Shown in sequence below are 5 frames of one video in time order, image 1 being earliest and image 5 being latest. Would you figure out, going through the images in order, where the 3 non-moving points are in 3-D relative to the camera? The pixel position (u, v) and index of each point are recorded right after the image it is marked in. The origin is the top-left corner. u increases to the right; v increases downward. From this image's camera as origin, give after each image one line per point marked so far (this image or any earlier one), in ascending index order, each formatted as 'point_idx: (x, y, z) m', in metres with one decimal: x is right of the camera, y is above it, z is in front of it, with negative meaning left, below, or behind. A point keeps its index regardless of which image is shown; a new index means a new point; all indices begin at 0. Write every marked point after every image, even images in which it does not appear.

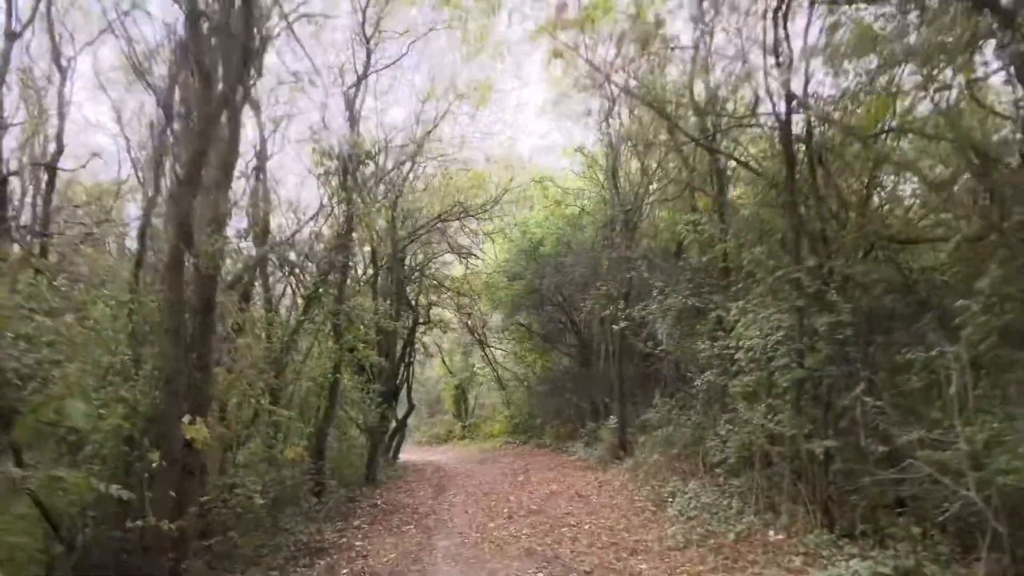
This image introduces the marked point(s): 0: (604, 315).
0: (+2.4, -0.7, +18.2) m
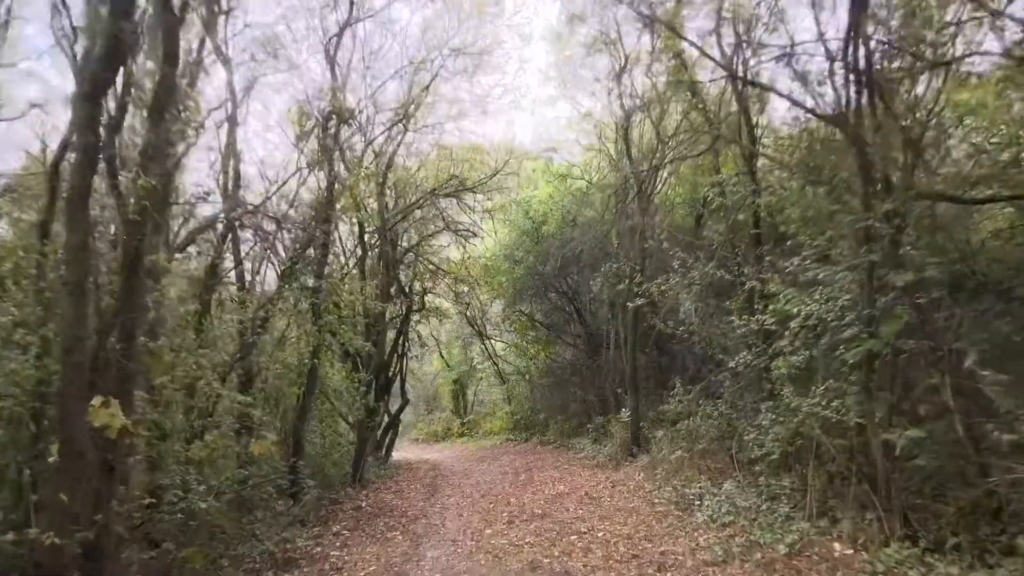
0: (+2.4, -0.3, +16.5) m
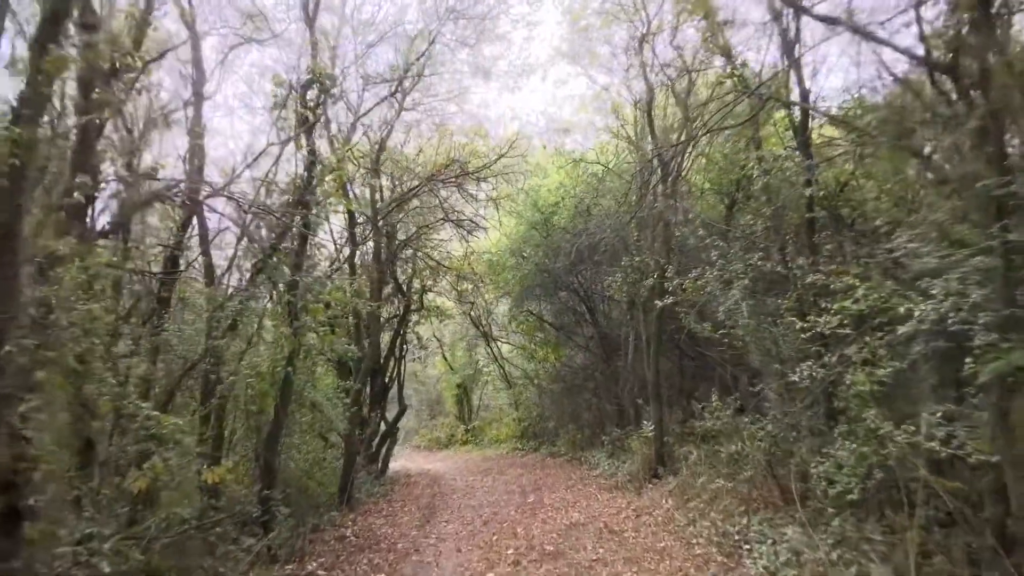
0: (+2.5, -0.2, +14.7) m
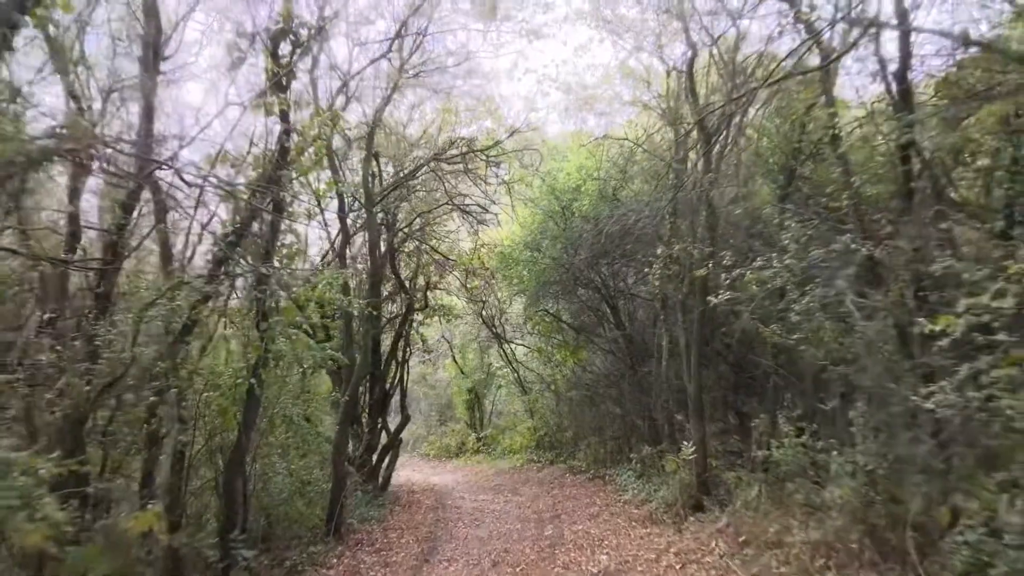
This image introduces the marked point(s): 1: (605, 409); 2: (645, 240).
0: (+2.8, -0.1, +12.7) m
1: (+2.4, -3.1, +18.9) m
2: (+2.7, +1.0, +14.8) m
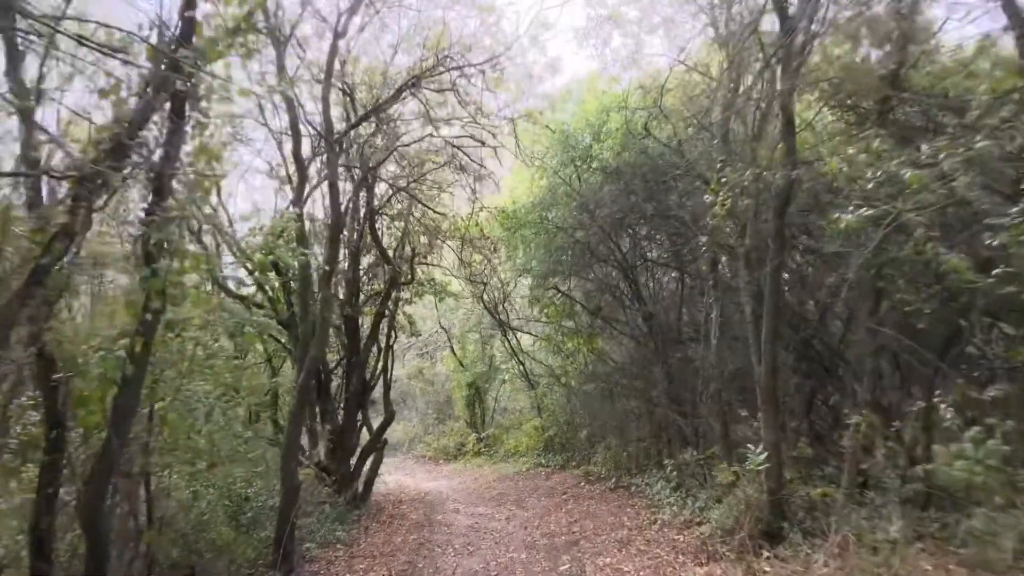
0: (+2.8, +0.5, +9.7) m
1: (+2.5, -2.5, +15.9) m
2: (+2.8, +1.6, +11.8) m
